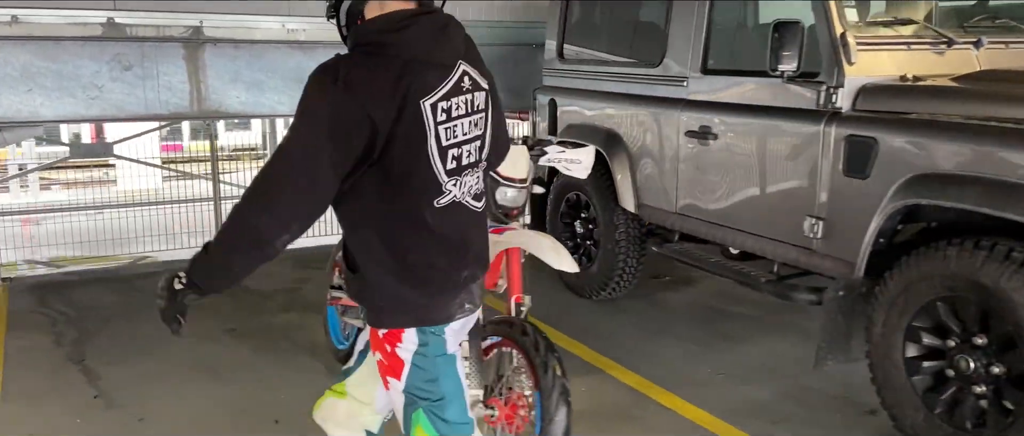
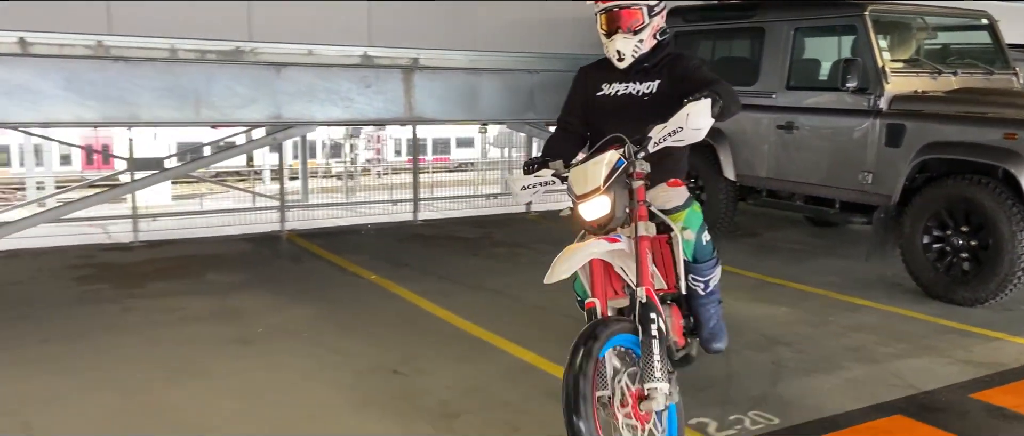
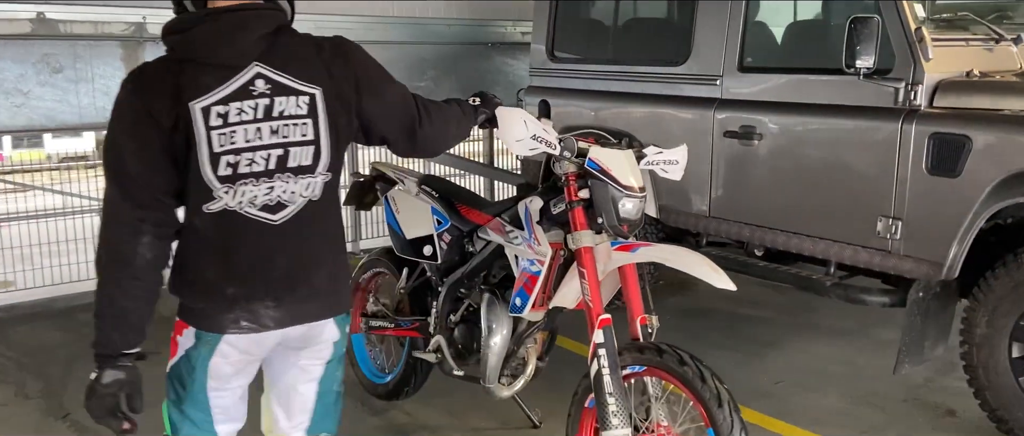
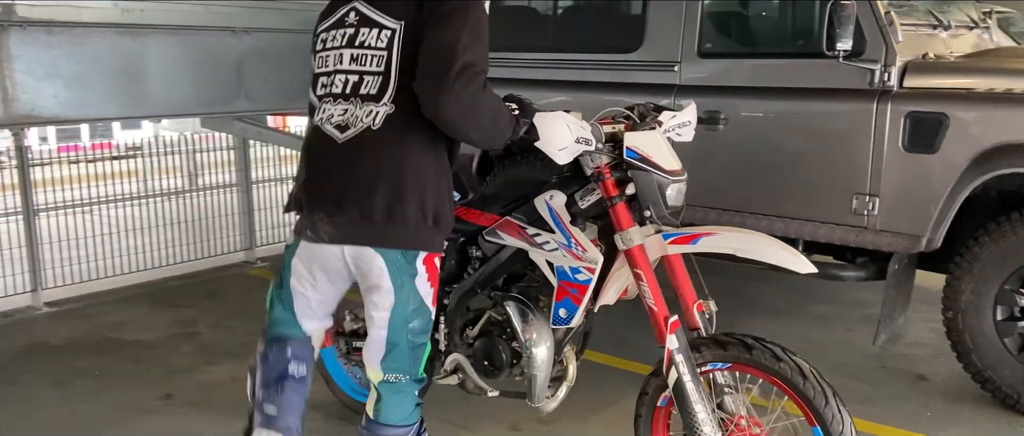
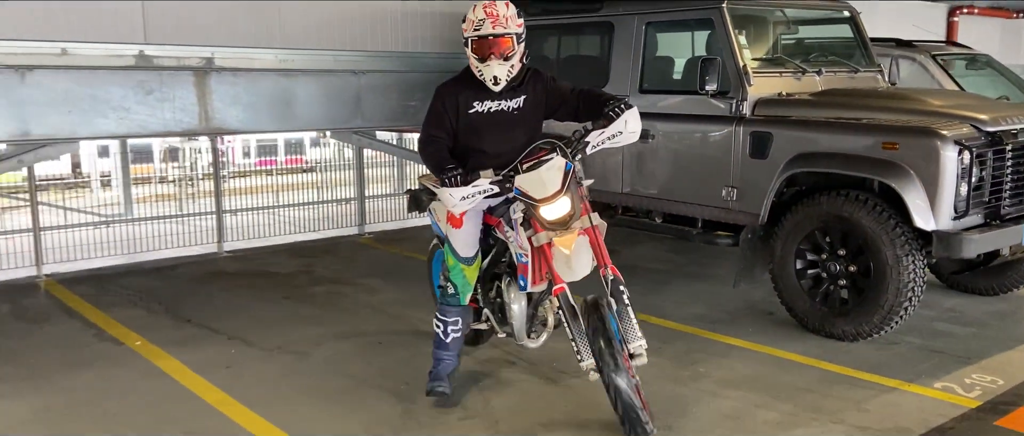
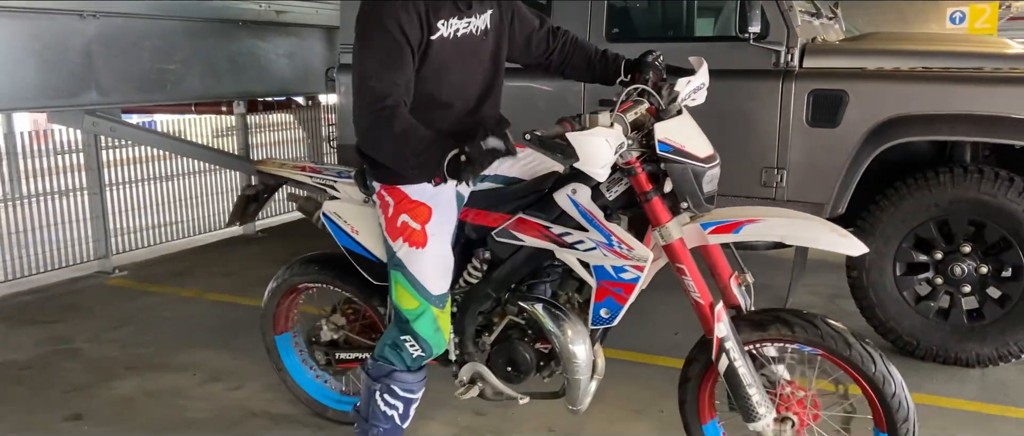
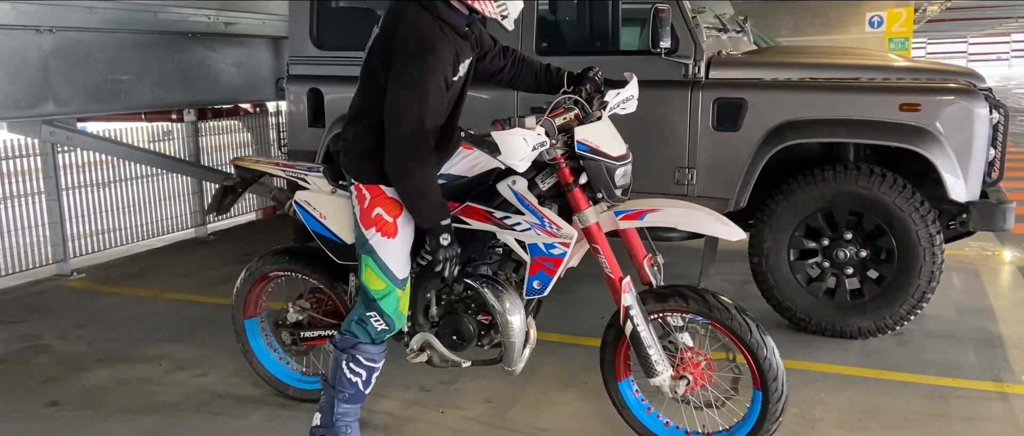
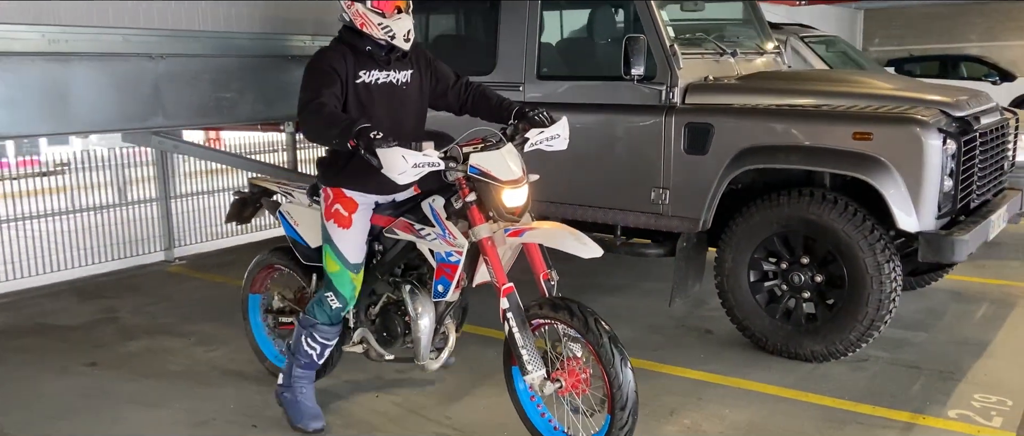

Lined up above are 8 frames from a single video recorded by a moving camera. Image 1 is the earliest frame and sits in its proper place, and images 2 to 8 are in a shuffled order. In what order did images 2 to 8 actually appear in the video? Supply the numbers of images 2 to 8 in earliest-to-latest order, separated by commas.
3, 4, 6, 7, 8, 5, 2
